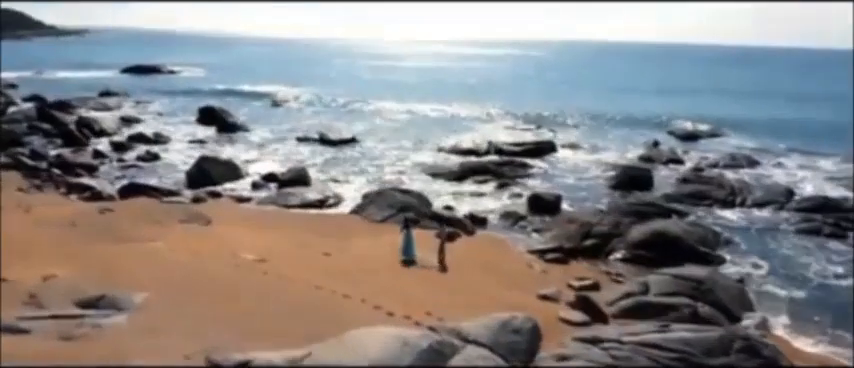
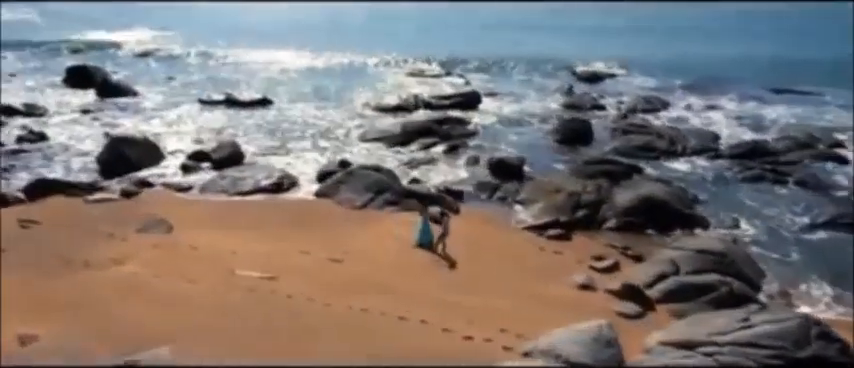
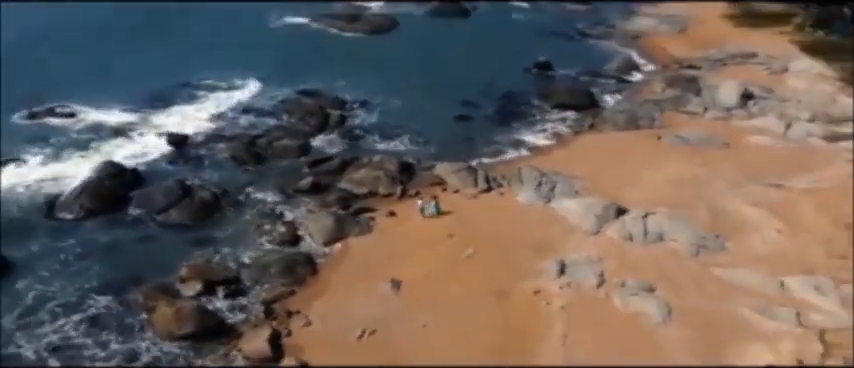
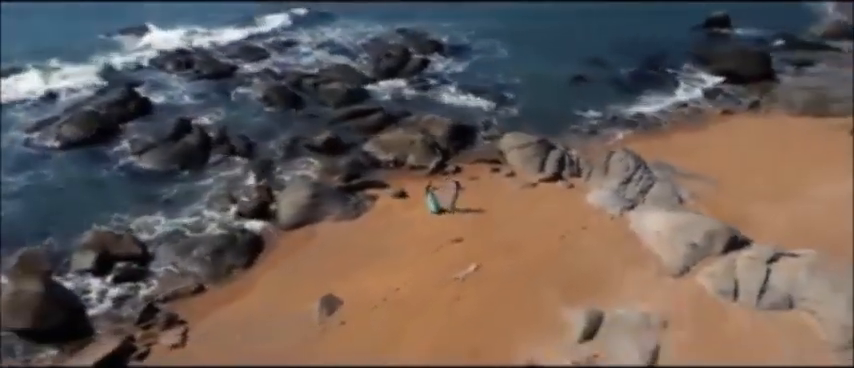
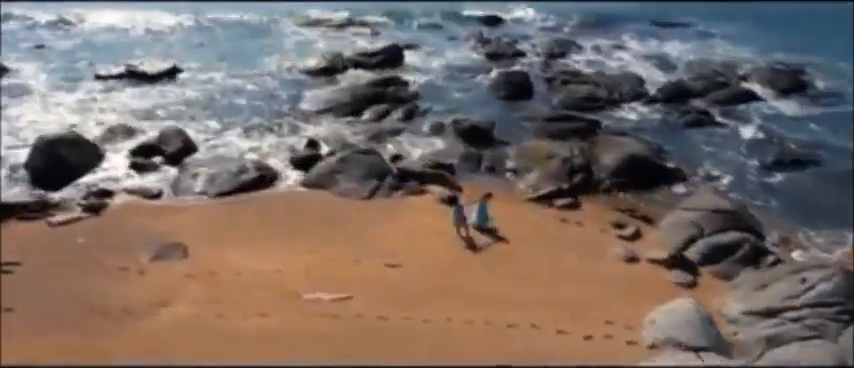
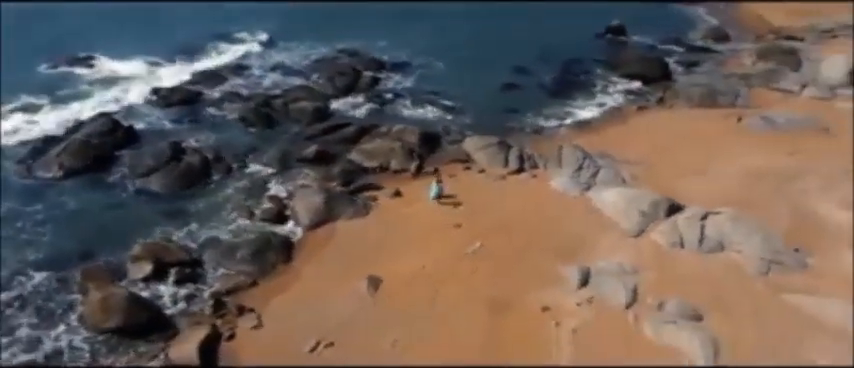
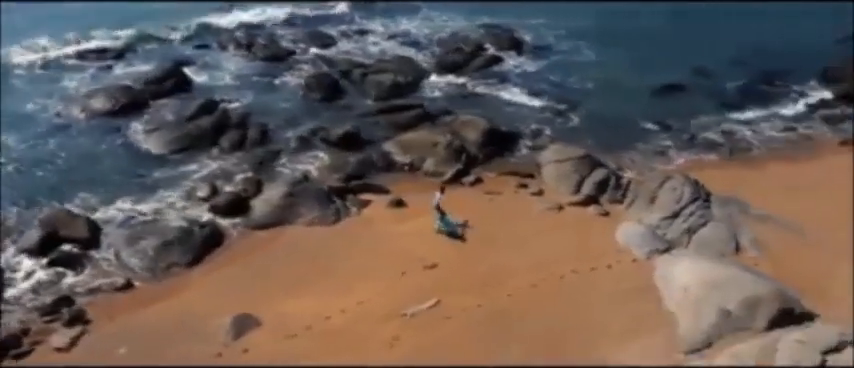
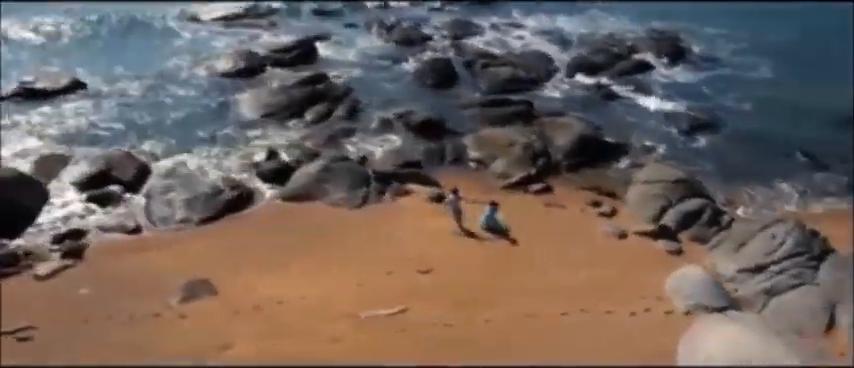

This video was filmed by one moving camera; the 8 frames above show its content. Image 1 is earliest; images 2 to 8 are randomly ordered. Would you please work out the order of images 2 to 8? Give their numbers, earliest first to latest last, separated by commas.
2, 5, 8, 7, 4, 6, 3
